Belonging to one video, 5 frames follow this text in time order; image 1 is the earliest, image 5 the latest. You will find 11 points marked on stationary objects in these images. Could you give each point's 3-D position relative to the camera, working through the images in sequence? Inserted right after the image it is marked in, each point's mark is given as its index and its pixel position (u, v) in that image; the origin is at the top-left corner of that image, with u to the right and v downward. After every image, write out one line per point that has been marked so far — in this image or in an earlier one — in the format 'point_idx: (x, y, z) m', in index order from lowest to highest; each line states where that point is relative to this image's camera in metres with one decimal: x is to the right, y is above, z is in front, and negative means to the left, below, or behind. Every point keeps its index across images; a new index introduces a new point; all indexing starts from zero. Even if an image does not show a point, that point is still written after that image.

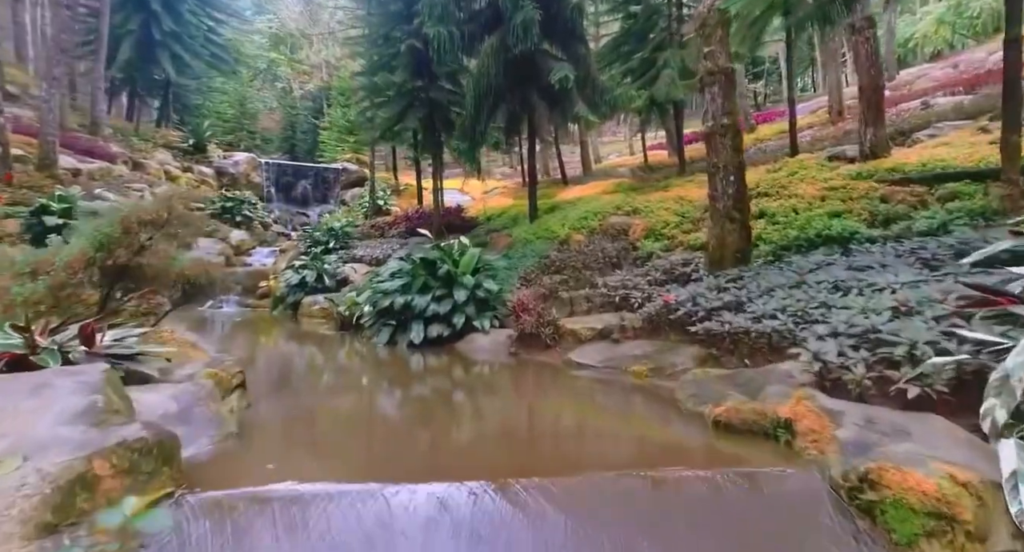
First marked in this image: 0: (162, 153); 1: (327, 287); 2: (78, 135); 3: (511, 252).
0: (-12.7, +4.3, +19.7) m
1: (-3.0, -0.2, +9.0) m
2: (-12.6, +4.0, +15.7) m
3: (0.0, +0.3, +8.1) m
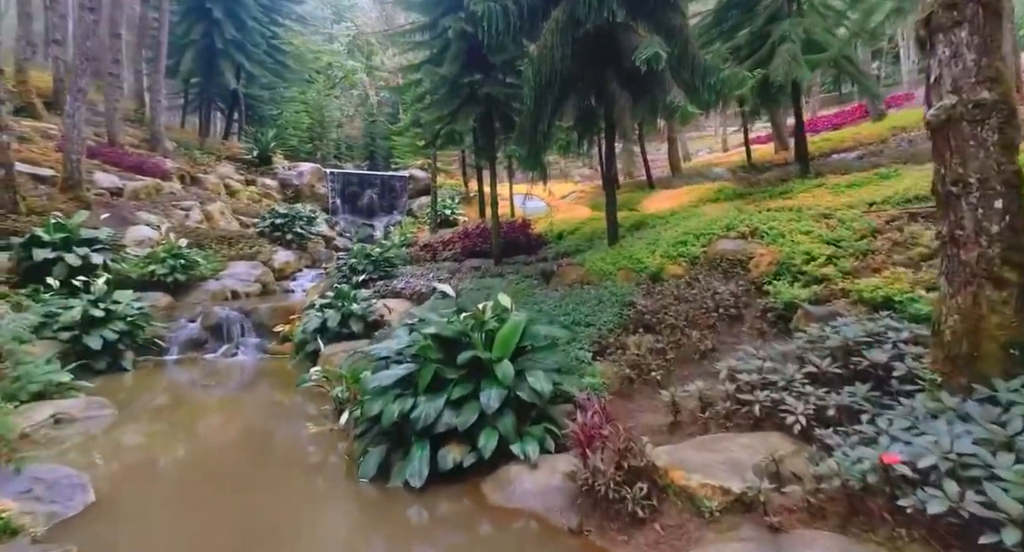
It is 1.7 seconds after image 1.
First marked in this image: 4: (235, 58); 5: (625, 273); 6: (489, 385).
0: (-10.1, +3.8, +19.4) m
1: (-2.1, -0.8, +7.3) m
2: (-10.6, +3.4, +15.4) m
3: (+0.7, -0.2, +6.0) m
4: (-10.0, +8.0, +20.0) m
5: (+1.3, 0.0, +6.6) m
6: (-0.1, -0.6, +3.3) m
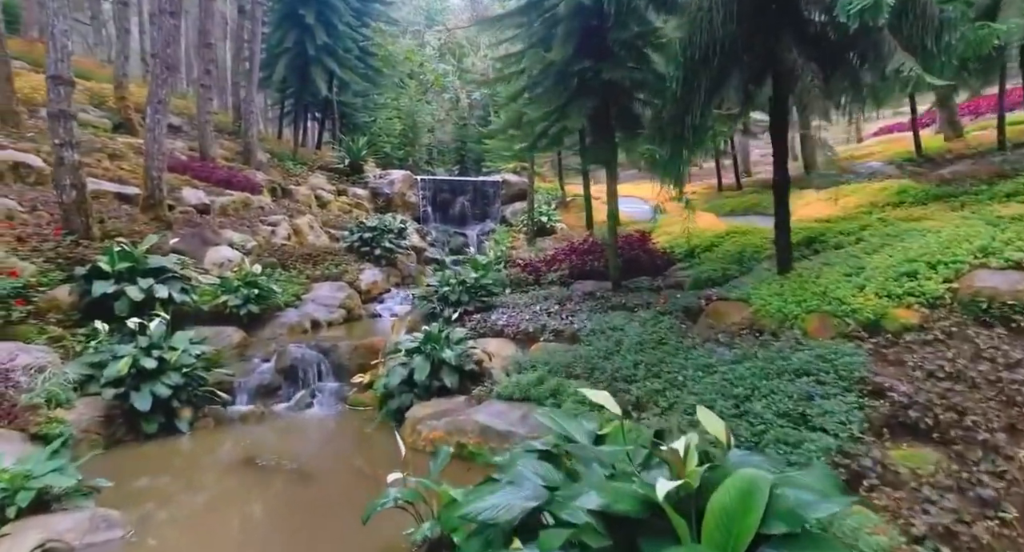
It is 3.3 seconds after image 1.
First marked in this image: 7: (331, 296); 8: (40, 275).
0: (-6.8, +3.3, +19.0) m
1: (-0.7, -1.2, +5.9) m
2: (-7.9, +3.0, +15.2) m
3: (+1.9, -0.6, +4.1) m
4: (-6.6, +7.5, +19.6) m
5: (+2.6, -0.4, +4.6) m
6: (+0.6, -1.0, +1.6) m
7: (-3.4, -0.4, +10.5) m
8: (-6.0, 0.0, +7.1) m
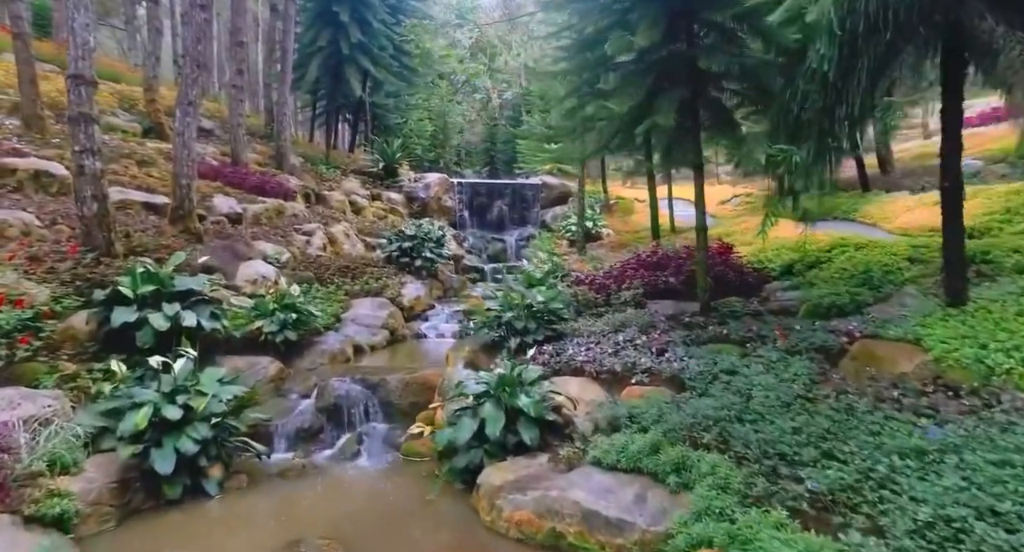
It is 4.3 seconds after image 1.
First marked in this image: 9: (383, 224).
0: (-5.3, +3.0, +18.2) m
1: (+0.1, -1.5, +4.8) m
2: (-6.6, +2.7, +14.4) m
3: (+2.6, -0.9, +3.0) m
4: (-5.1, +7.2, +18.8) m
5: (+3.3, -0.6, +3.4) m
6: (+1.2, -1.3, +0.5) m
7: (-2.4, -0.7, +9.5) m
8: (-5.2, -0.3, +6.2) m
9: (-3.9, +1.6, +16.6) m
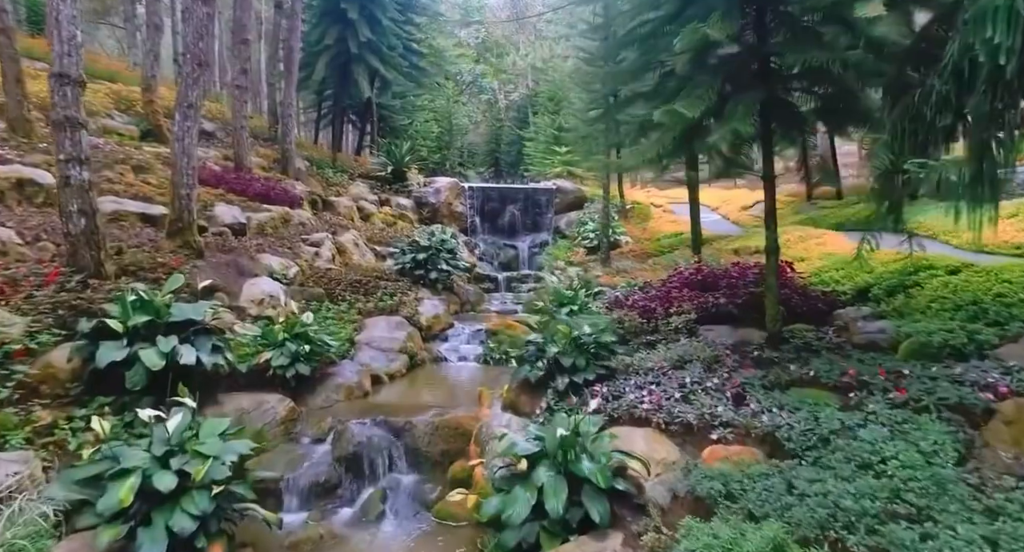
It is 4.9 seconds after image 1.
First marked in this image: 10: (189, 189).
0: (-4.8, +2.7, +17.4) m
1: (+0.6, -1.7, +4.0) m
2: (-6.1, +2.4, +13.6) m
3: (+3.1, -1.1, +2.1) m
4: (-4.6, +6.9, +17.9) m
5: (+3.8, -0.9, +2.5) m
6: (+1.7, -1.6, -0.4) m
7: (-1.9, -1.0, +8.7) m
8: (-4.7, -0.6, +5.4) m
9: (-3.4, +1.3, +15.7) m
10: (-4.9, +1.3, +8.4) m
